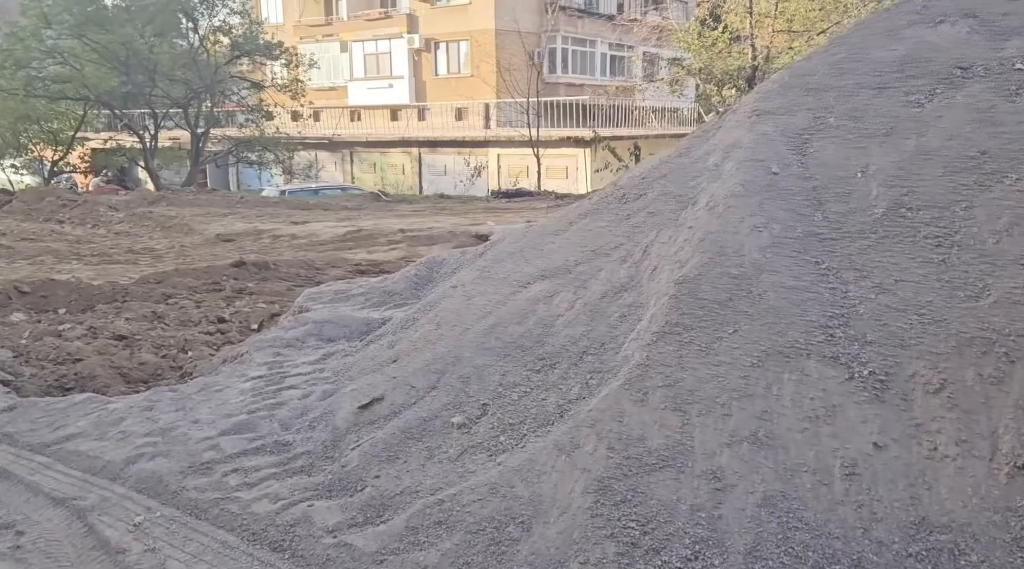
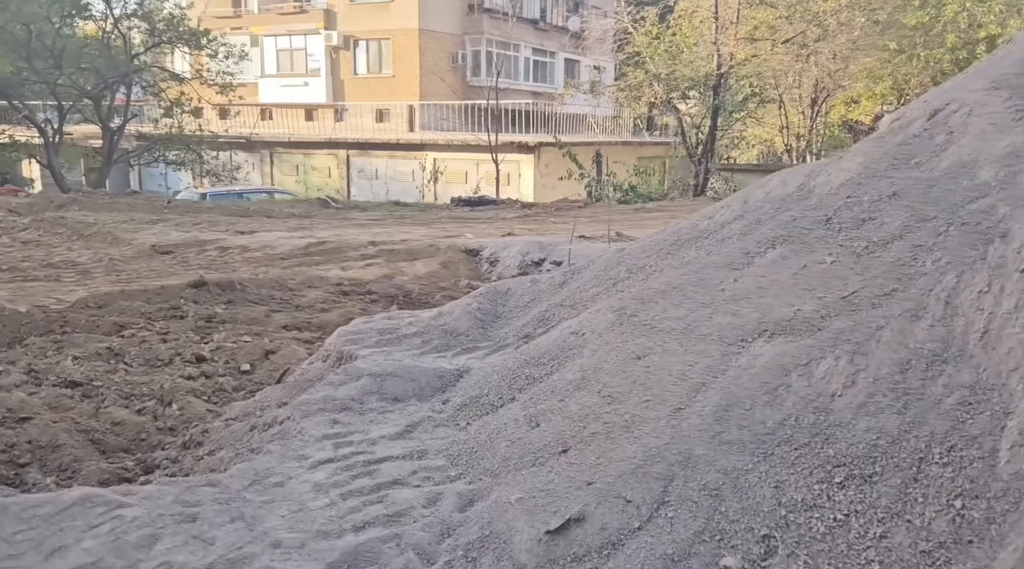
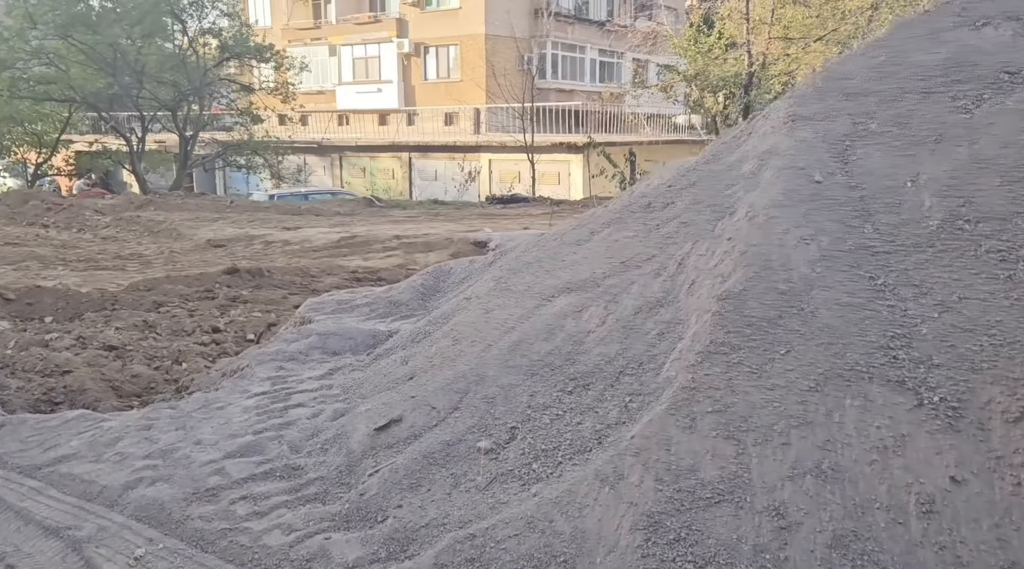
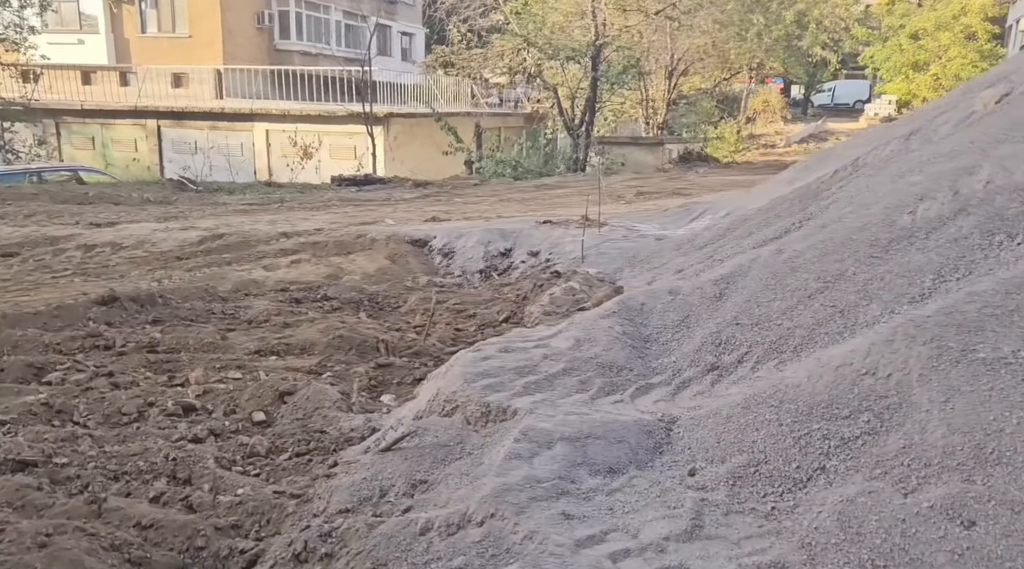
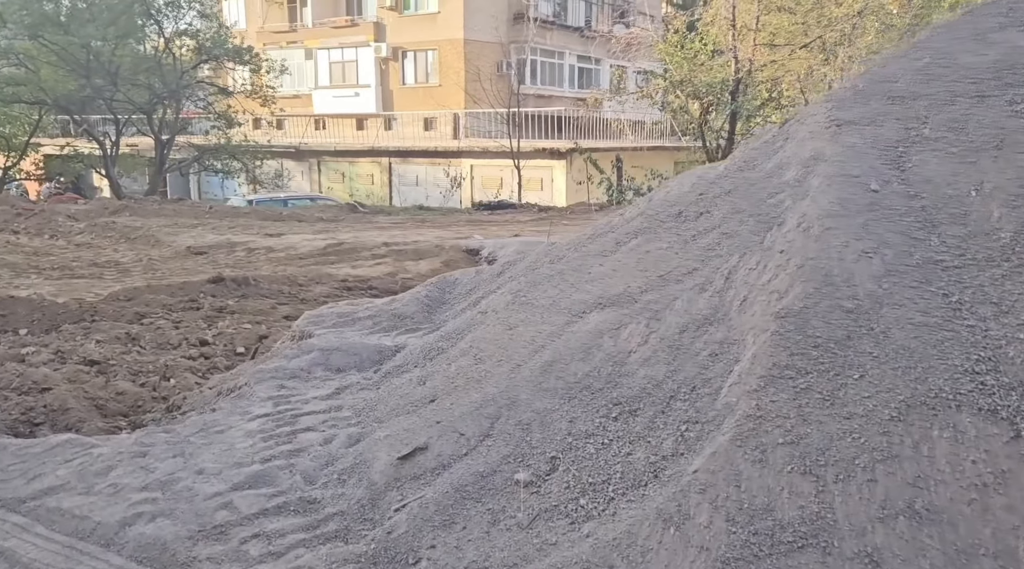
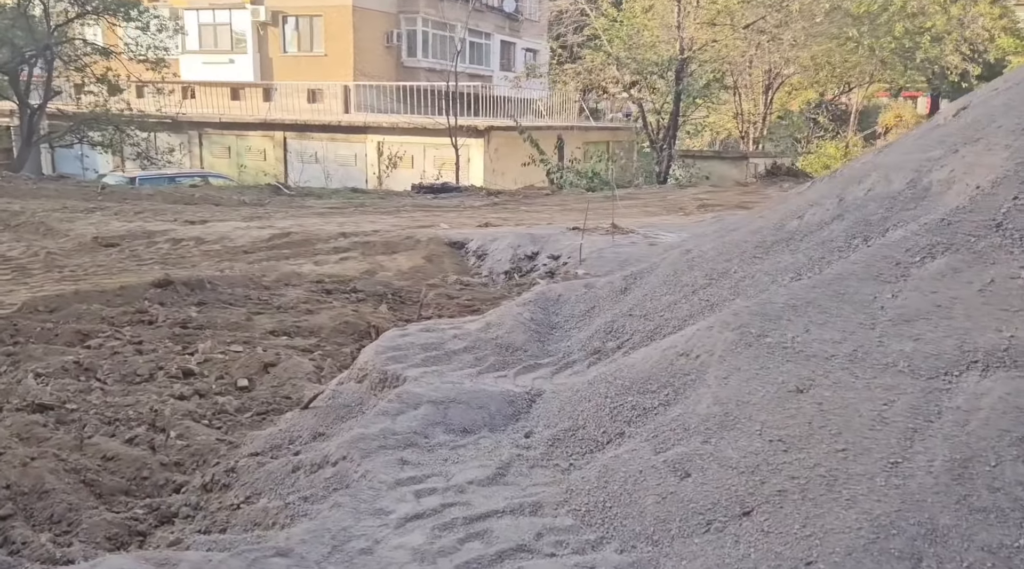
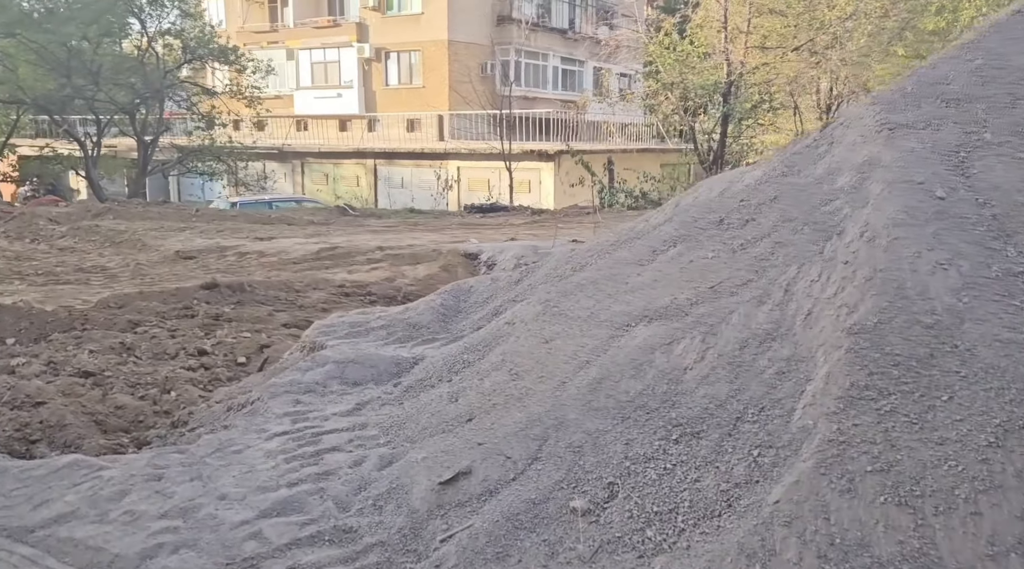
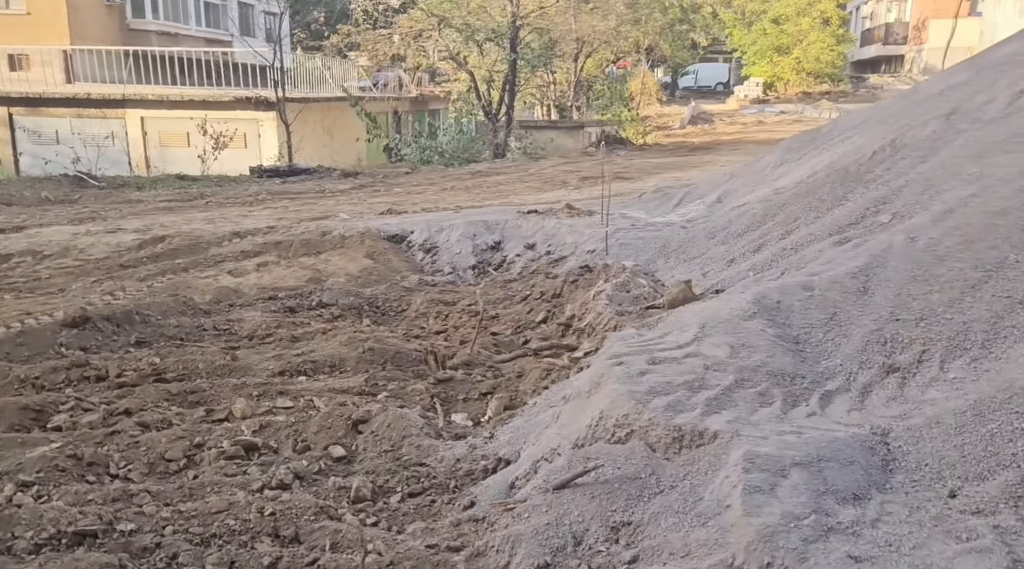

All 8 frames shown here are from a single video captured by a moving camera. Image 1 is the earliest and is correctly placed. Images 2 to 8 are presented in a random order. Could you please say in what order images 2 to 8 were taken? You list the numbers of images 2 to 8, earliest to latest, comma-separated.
3, 5, 7, 2, 6, 4, 8
